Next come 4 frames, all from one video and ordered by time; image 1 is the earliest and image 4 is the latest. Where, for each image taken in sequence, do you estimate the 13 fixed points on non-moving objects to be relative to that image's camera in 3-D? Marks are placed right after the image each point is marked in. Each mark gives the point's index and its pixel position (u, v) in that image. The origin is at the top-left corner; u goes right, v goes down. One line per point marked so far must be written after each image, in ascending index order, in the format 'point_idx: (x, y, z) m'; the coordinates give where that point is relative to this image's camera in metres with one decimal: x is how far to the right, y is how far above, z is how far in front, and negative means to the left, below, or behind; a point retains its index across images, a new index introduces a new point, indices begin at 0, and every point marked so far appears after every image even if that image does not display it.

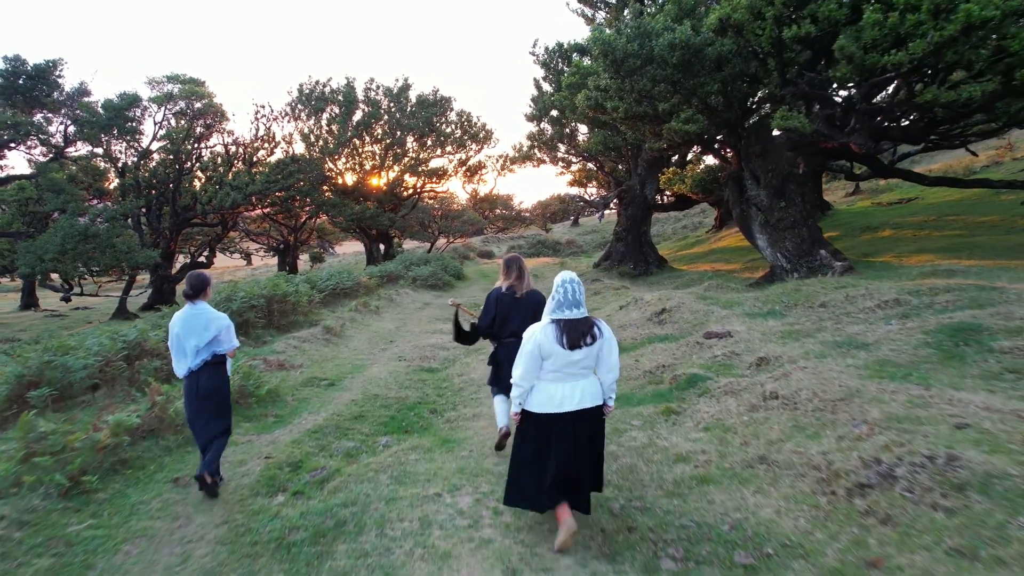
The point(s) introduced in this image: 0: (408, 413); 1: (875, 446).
0: (-1.0, -1.2, +6.5) m
1: (+2.1, -0.9, +3.8) m
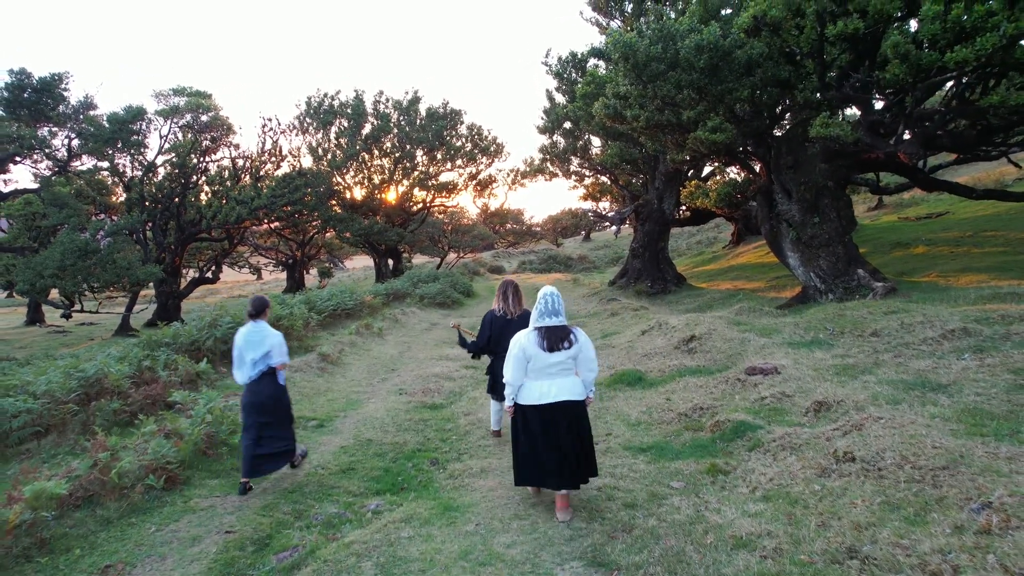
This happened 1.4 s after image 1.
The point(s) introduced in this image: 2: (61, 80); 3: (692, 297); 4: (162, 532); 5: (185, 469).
0: (-0.9, -1.5, +5.6) m
1: (+2.1, -1.1, +2.8) m
2: (-13.4, +6.3, +19.8) m
3: (+4.7, -0.2, +17.2) m
4: (-2.1, -1.5, +4.0) m
5: (-2.4, -1.3, +4.9) m
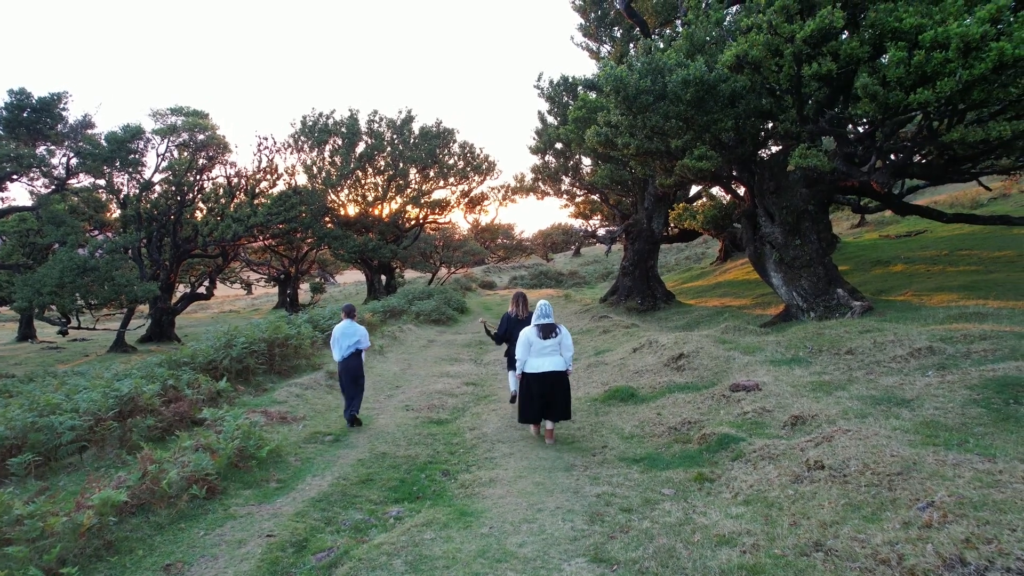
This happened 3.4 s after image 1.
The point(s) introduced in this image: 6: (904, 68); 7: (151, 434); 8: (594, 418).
0: (-0.9, -1.7, +6.1) m
1: (+2.2, -1.3, +3.3) m
2: (-13.6, +5.7, +20.2) m
3: (+4.5, -0.7, +17.8) m
4: (-2.0, -1.7, +4.5) m
5: (-2.4, -1.6, +5.4) m
6: (+4.9, +2.8, +8.3) m
7: (-3.4, -1.4, +6.2) m
8: (+1.0, -1.5, +7.8) m
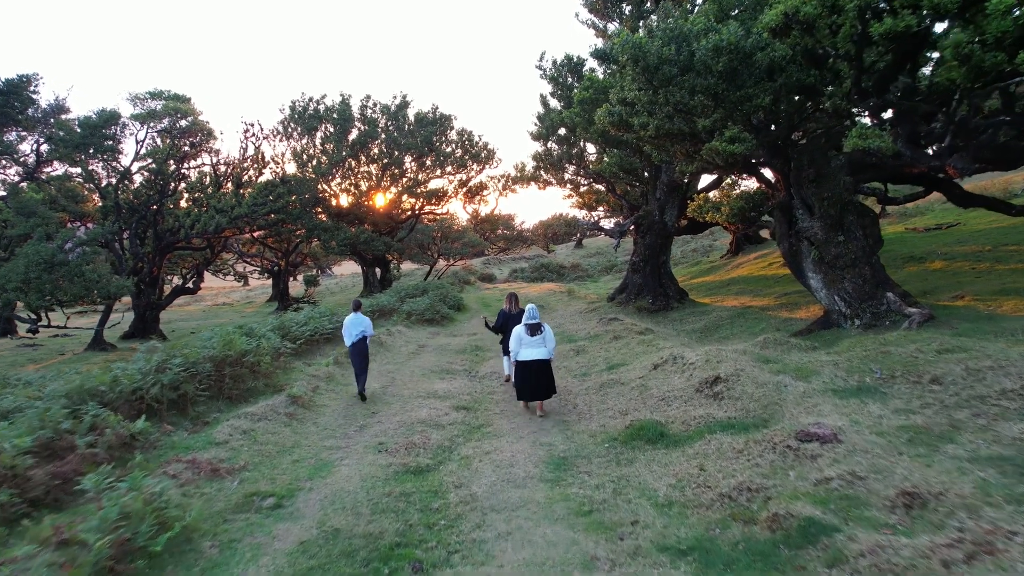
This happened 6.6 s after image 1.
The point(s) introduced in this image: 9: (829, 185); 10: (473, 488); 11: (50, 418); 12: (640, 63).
0: (-0.9, -1.9, +4.4) m
1: (+2.2, -1.5, +1.6) m
2: (-13.6, +5.8, +18.4) m
3: (+4.5, -0.7, +16.1) m
4: (-2.1, -1.8, +2.8) m
5: (-2.4, -1.7, +3.7) m
6: (+4.9, +2.6, +6.5) m
7: (-3.4, -1.5, +4.5) m
8: (+0.9, -1.7, +6.1) m
9: (+5.4, +1.8, +11.2) m
10: (-0.3, -1.7, +5.8) m
11: (-4.1, -1.2, +5.9) m
12: (+2.0, +3.5, +10.2) m
